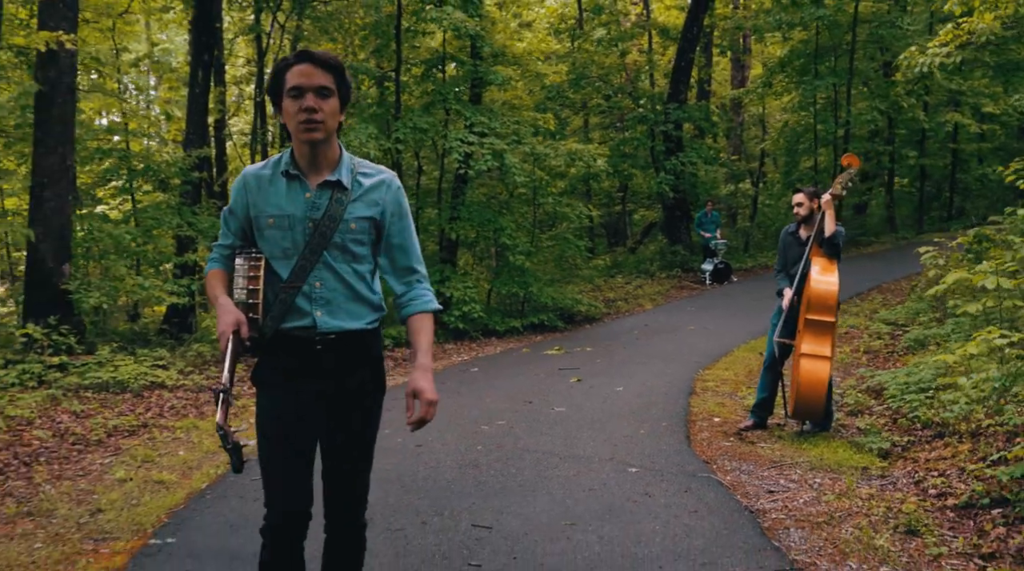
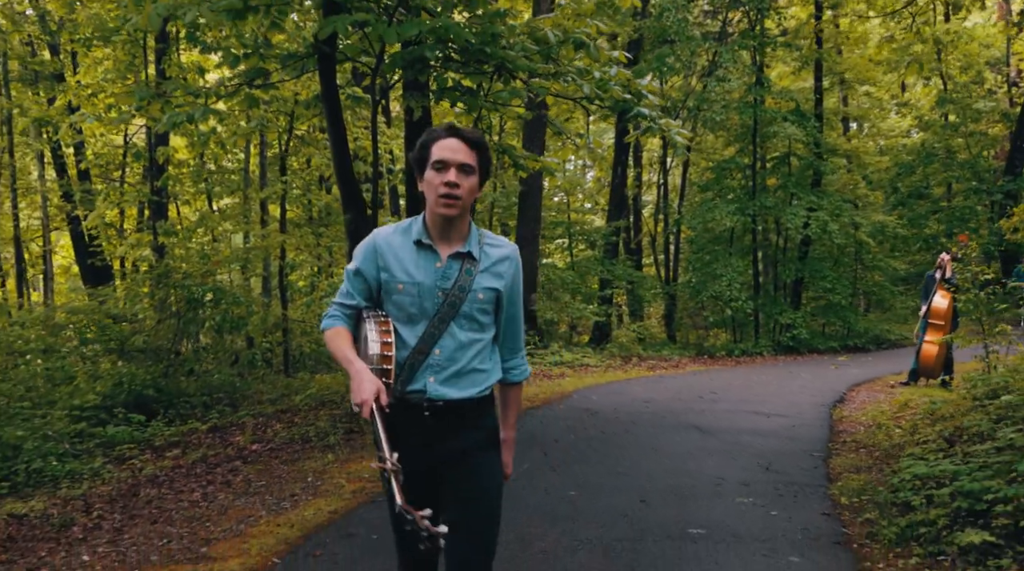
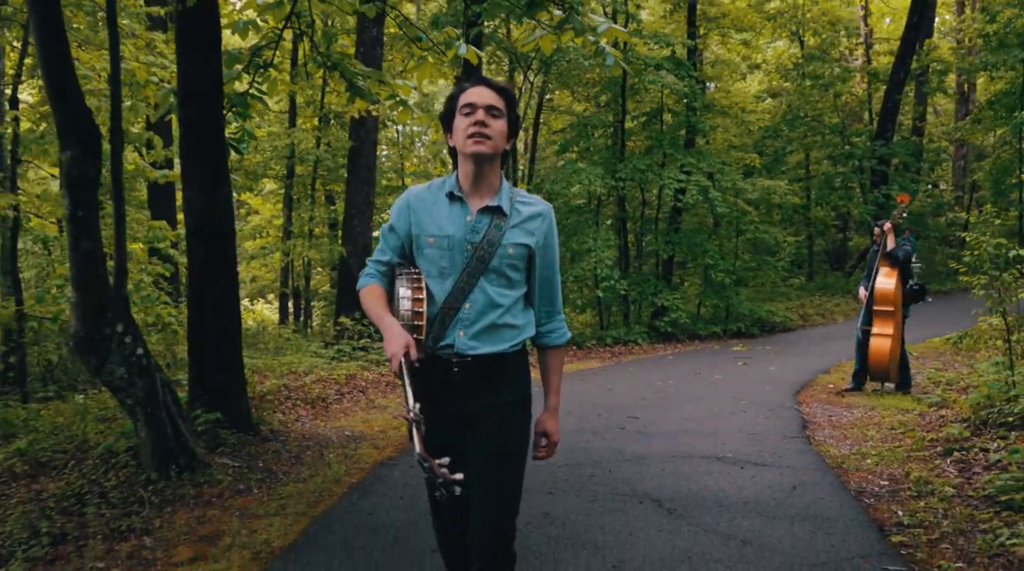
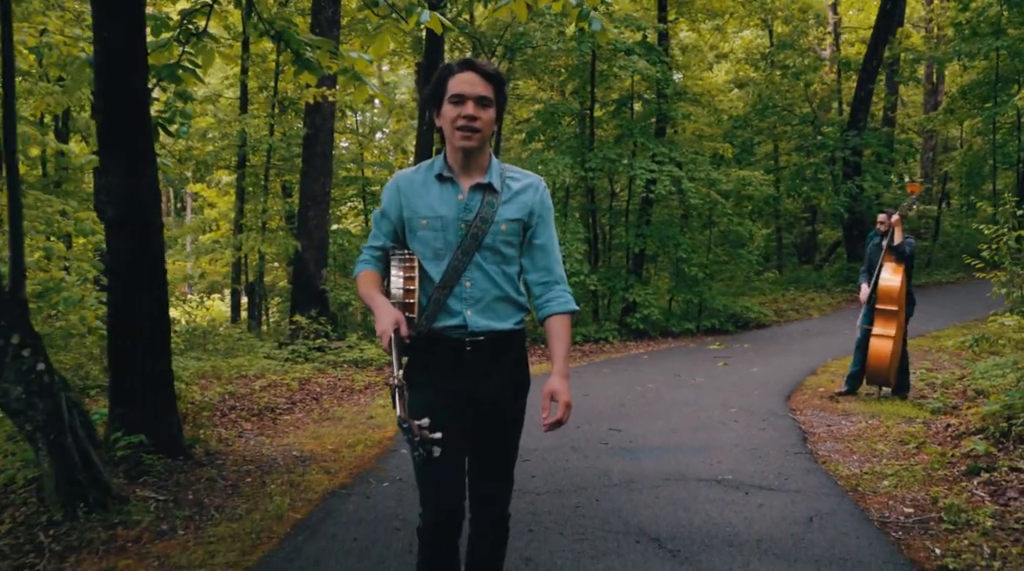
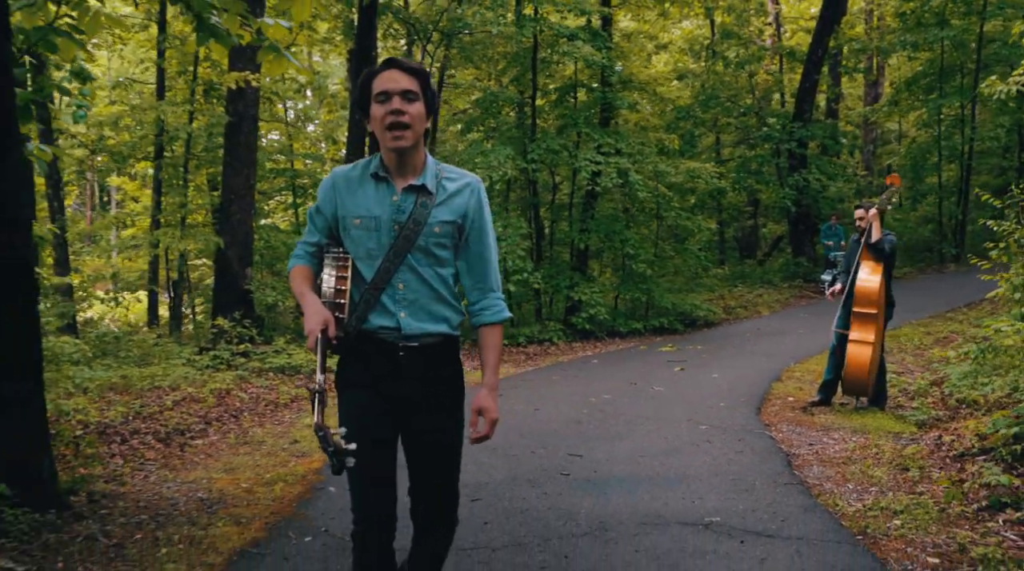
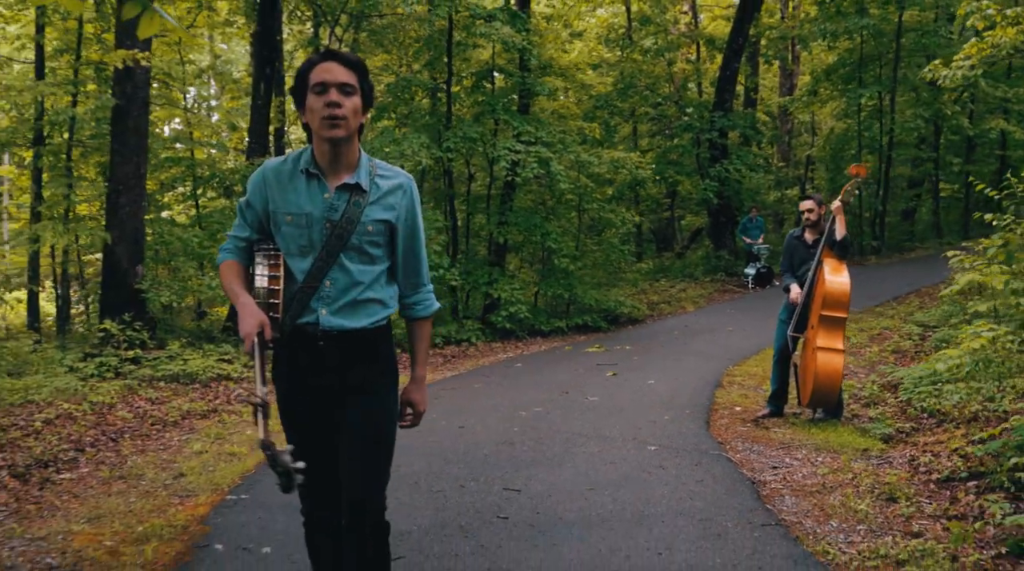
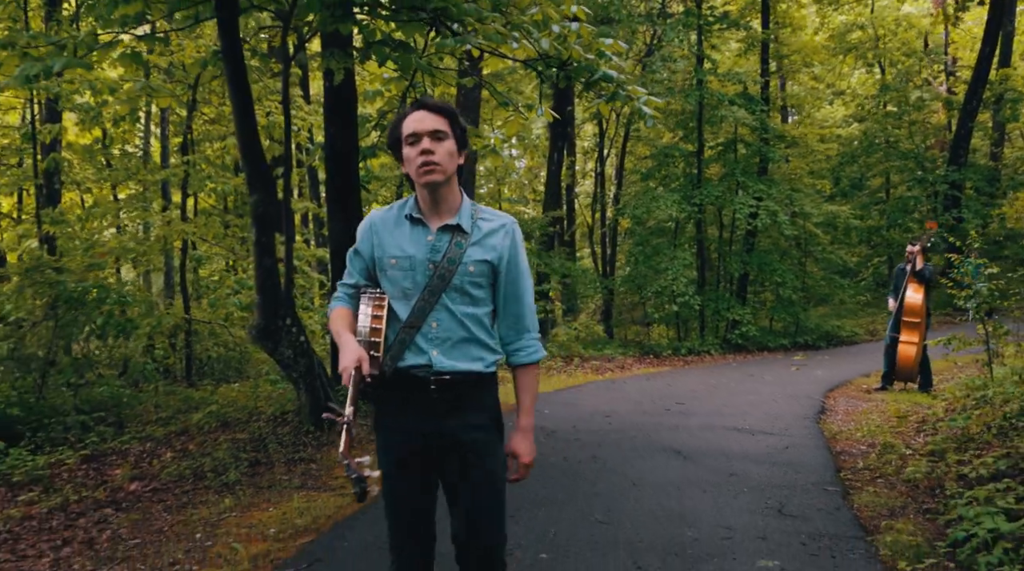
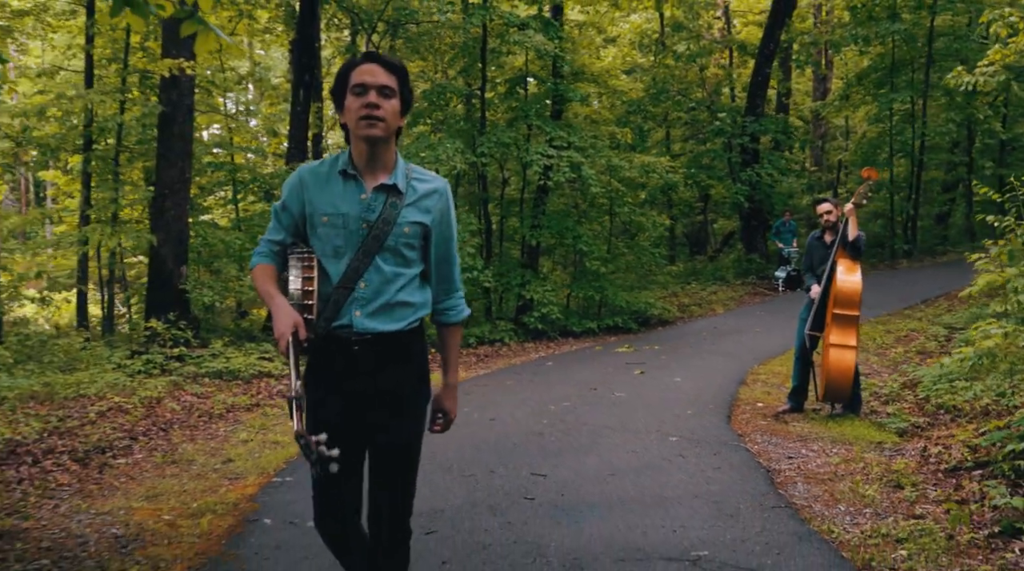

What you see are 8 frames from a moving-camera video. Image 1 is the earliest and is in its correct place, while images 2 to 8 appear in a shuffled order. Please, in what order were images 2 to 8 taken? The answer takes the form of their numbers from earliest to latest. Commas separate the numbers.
6, 8, 5, 4, 3, 7, 2
